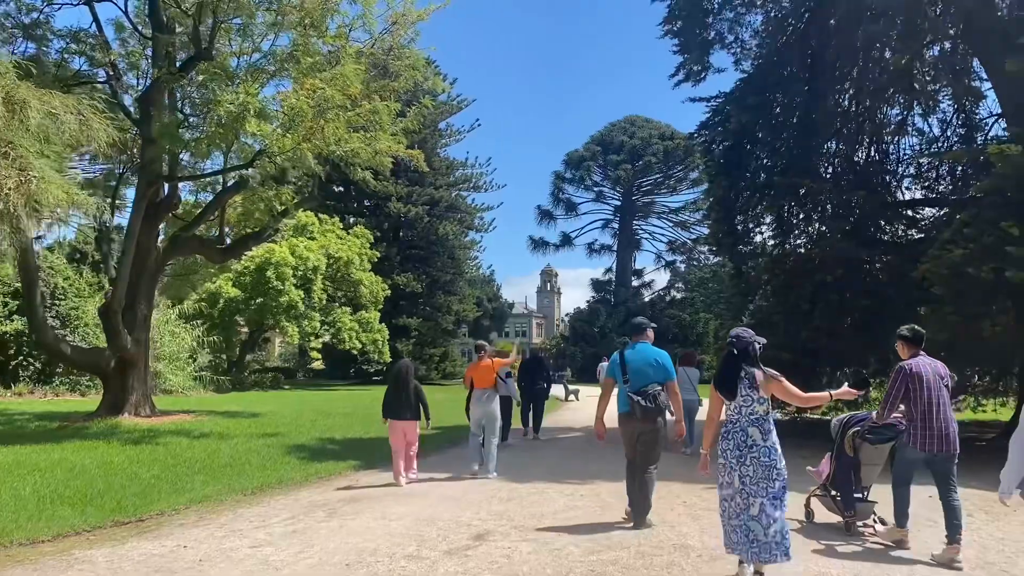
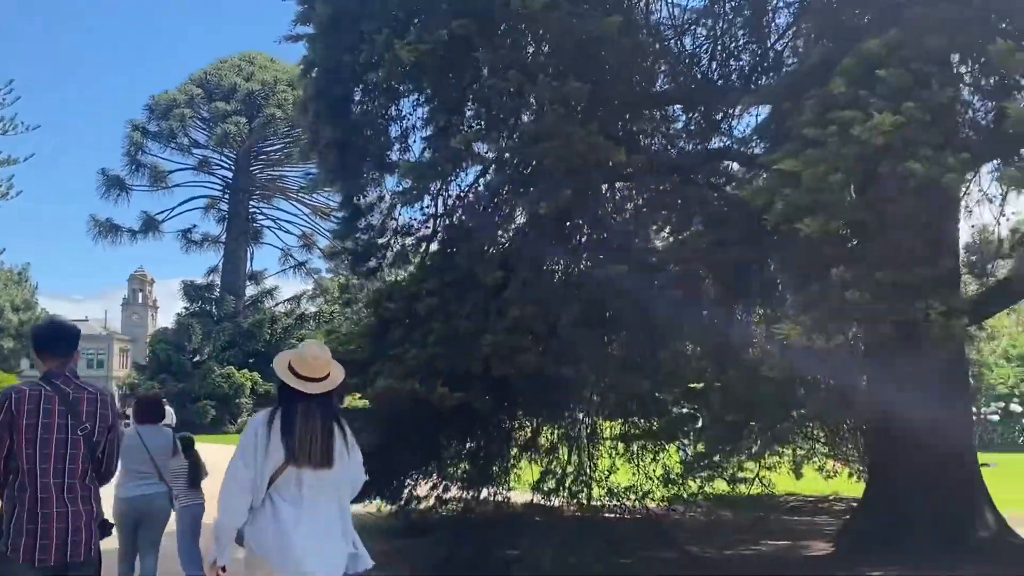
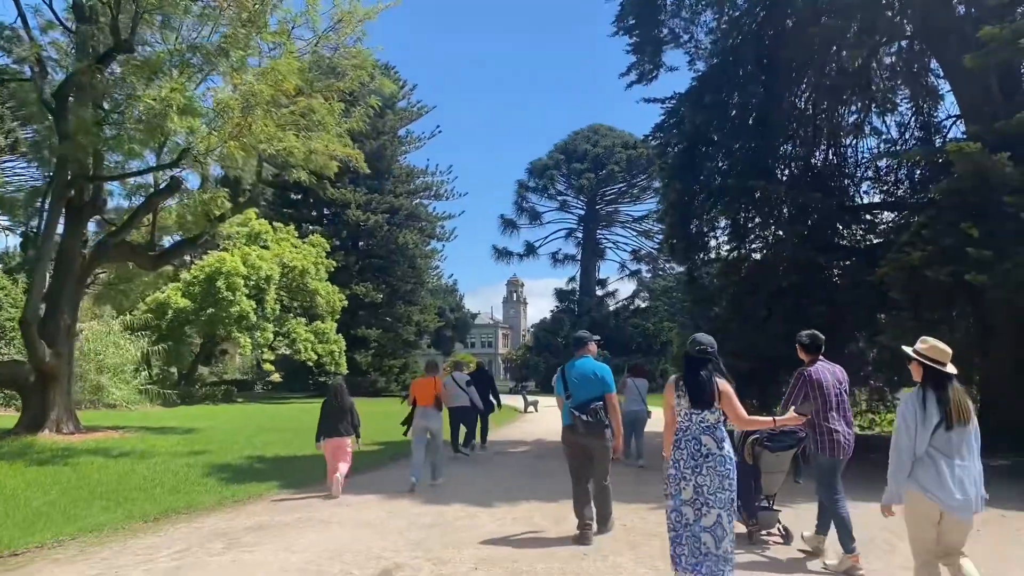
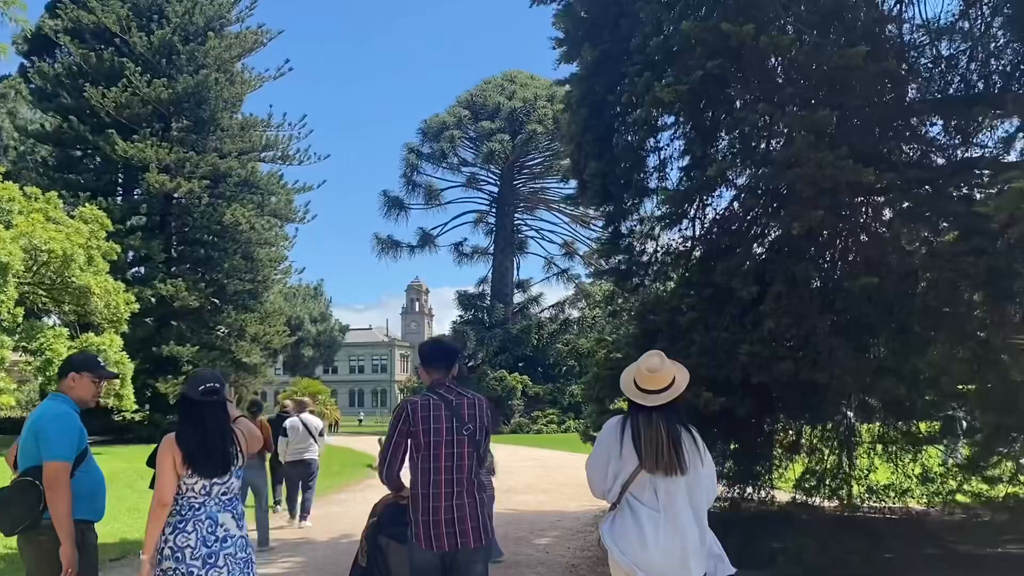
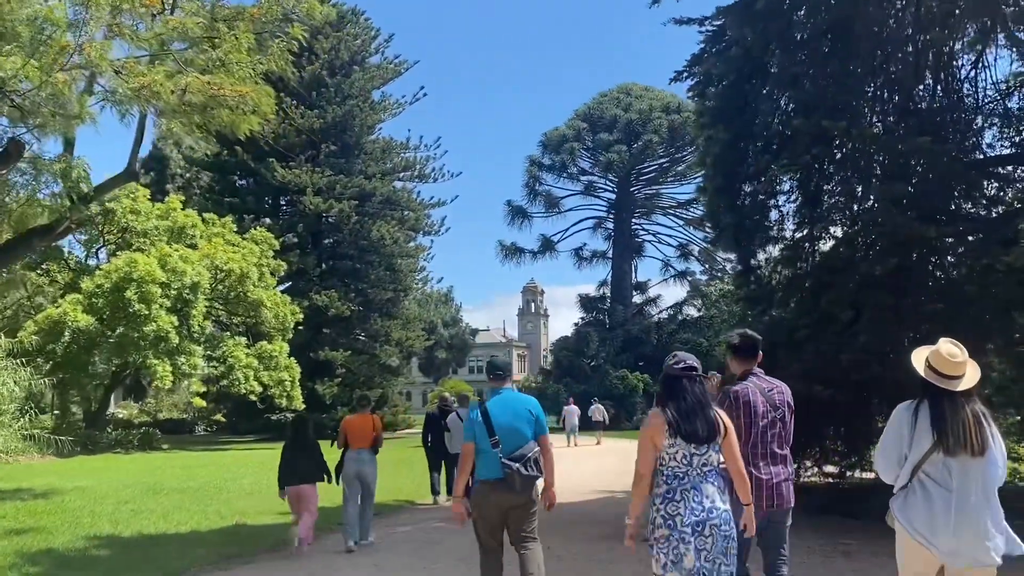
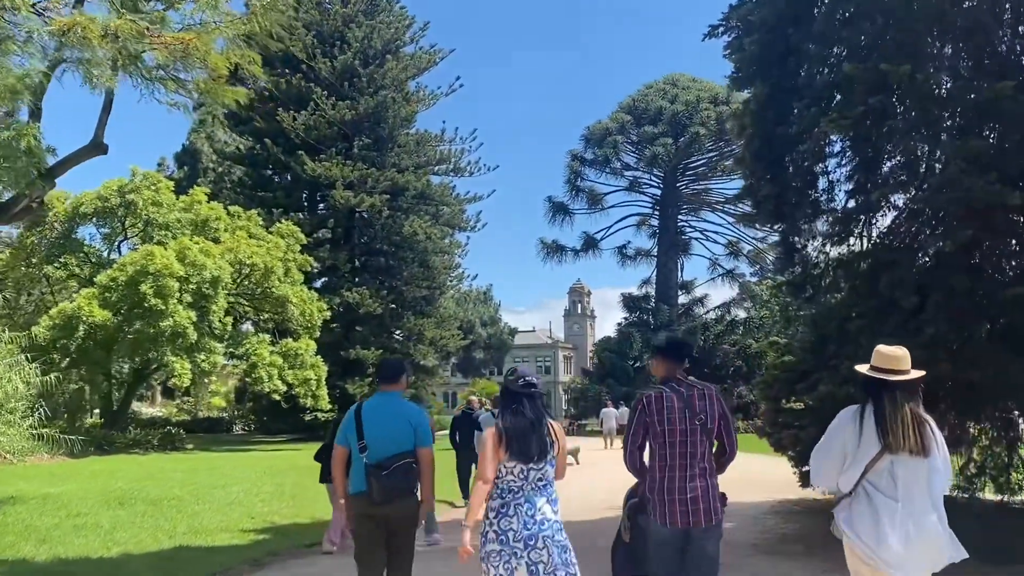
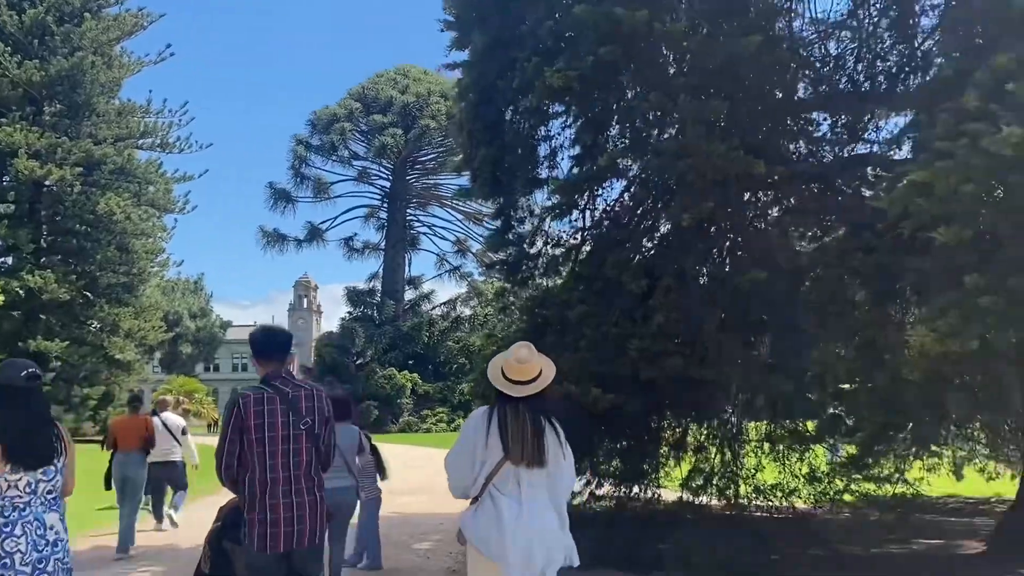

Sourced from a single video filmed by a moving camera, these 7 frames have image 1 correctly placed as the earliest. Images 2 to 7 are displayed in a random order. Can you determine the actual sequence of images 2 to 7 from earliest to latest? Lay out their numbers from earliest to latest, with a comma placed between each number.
3, 5, 6, 4, 7, 2
